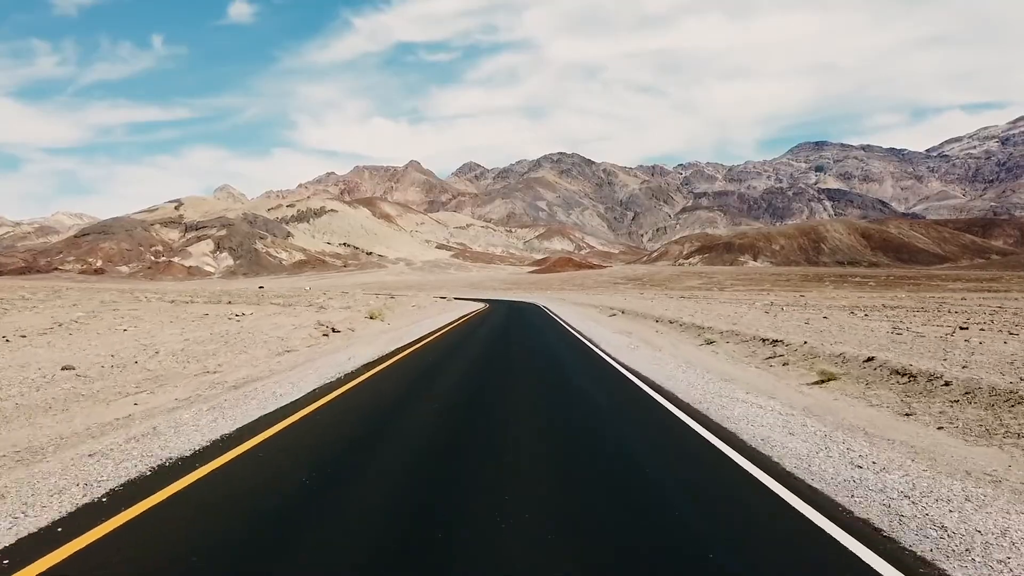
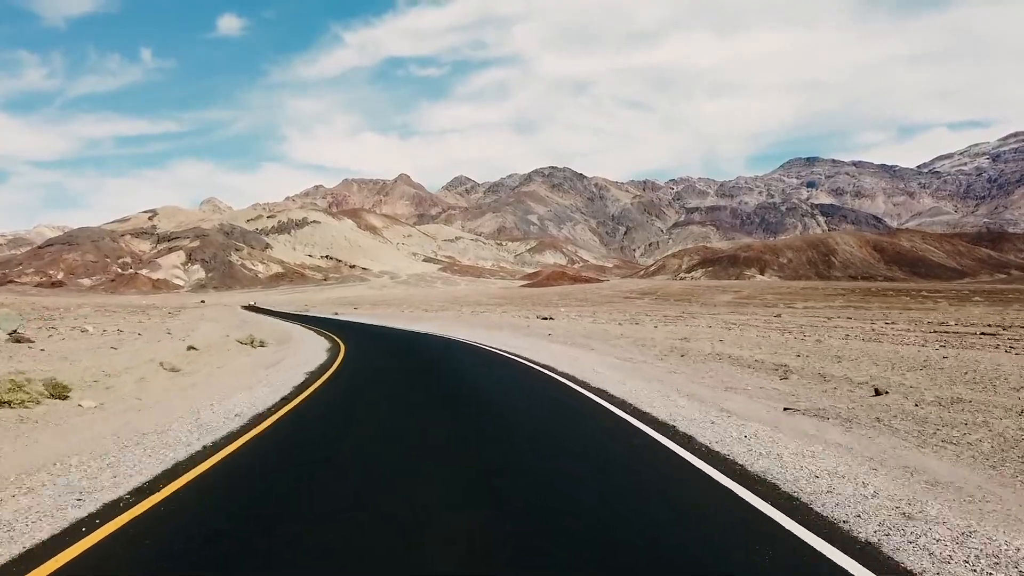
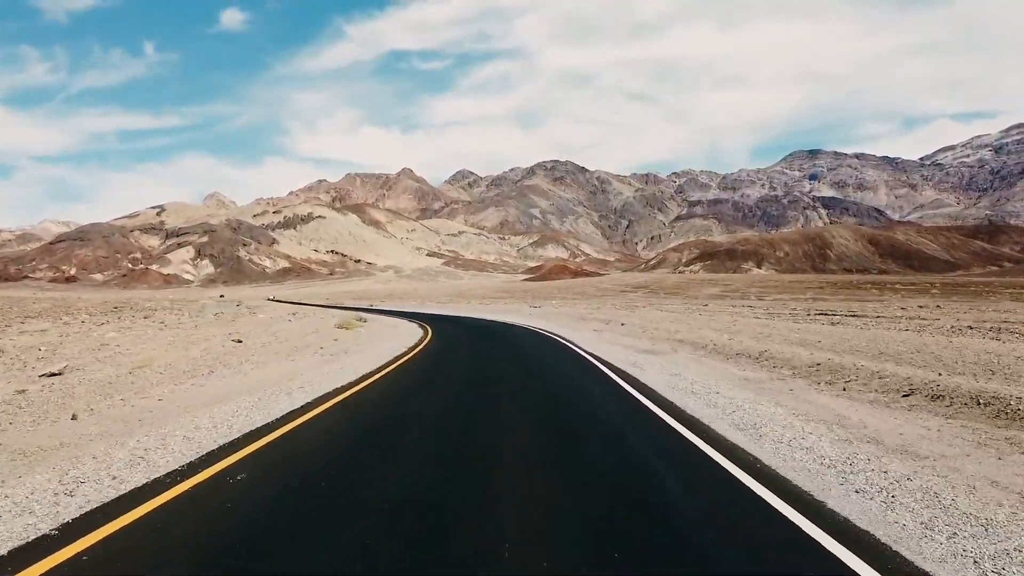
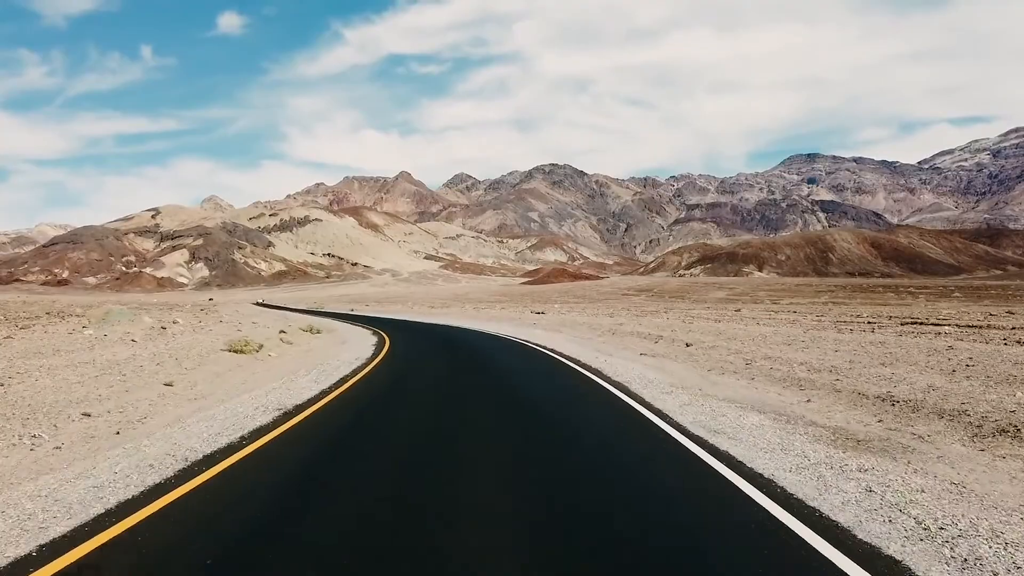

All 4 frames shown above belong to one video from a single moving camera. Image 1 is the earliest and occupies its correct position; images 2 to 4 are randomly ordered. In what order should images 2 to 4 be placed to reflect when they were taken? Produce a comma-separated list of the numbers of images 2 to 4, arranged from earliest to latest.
3, 4, 2
